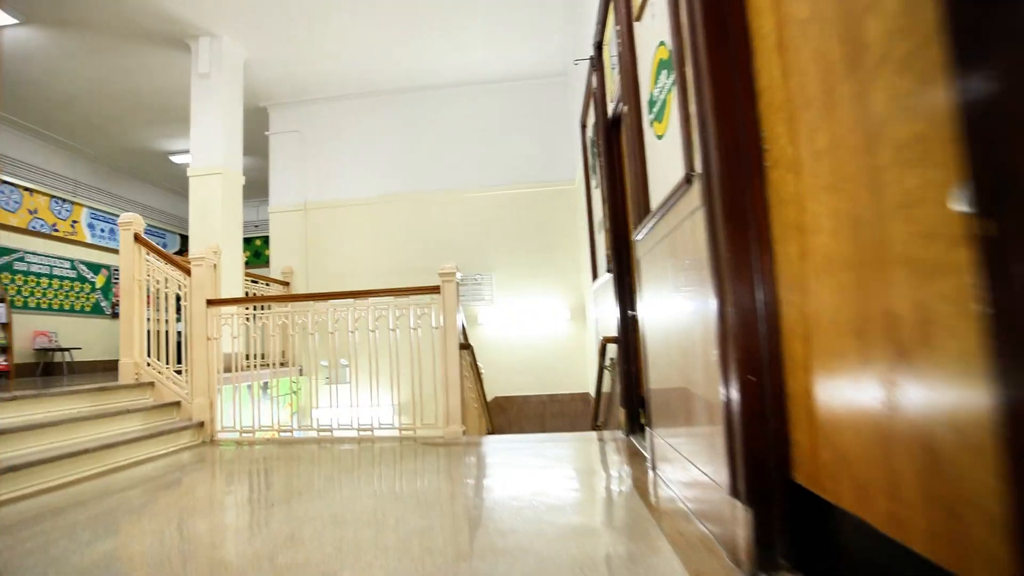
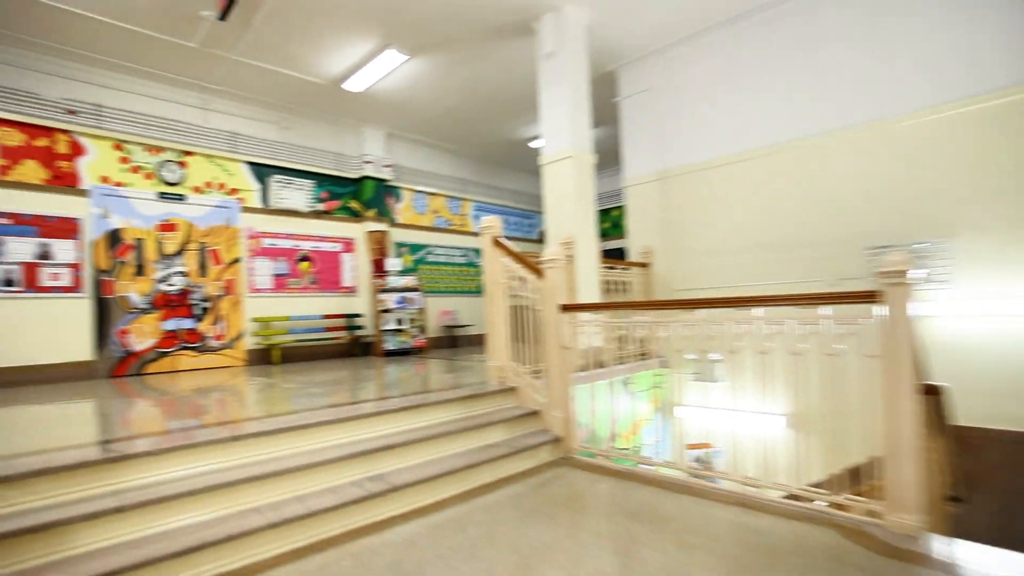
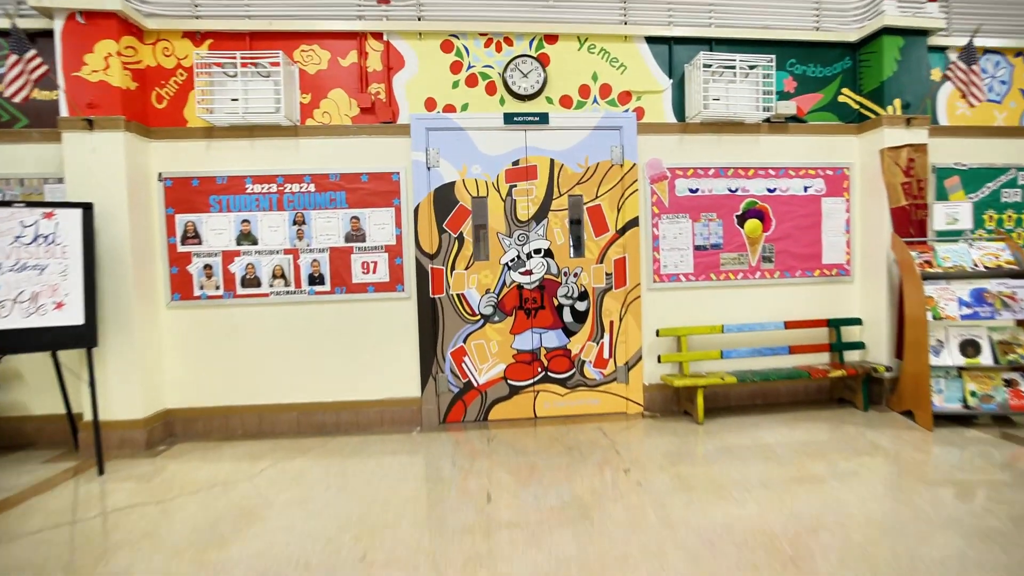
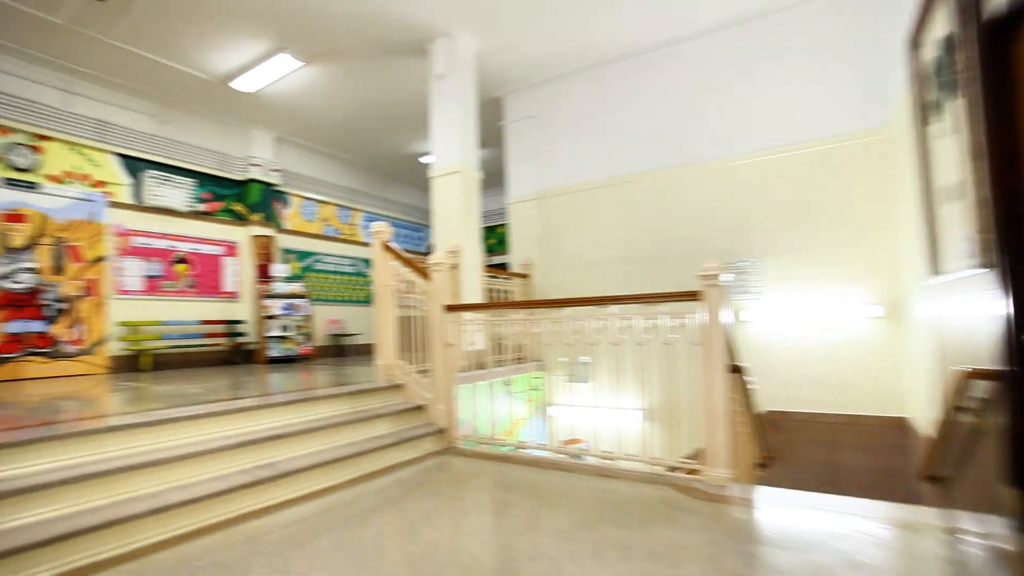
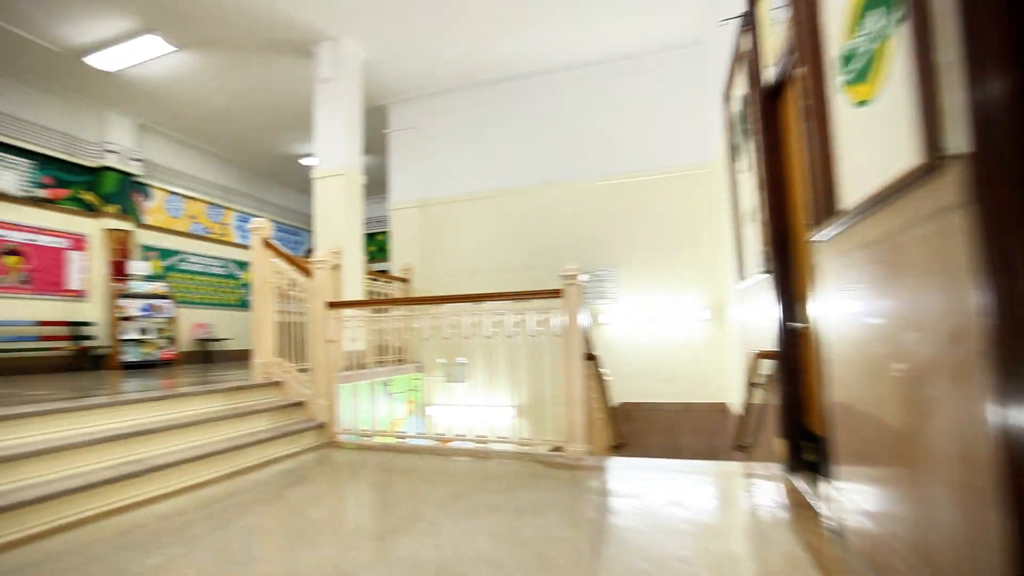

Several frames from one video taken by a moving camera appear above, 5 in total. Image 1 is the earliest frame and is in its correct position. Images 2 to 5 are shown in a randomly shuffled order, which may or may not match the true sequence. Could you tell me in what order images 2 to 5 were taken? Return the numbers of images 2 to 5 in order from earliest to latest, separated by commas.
5, 4, 2, 3
